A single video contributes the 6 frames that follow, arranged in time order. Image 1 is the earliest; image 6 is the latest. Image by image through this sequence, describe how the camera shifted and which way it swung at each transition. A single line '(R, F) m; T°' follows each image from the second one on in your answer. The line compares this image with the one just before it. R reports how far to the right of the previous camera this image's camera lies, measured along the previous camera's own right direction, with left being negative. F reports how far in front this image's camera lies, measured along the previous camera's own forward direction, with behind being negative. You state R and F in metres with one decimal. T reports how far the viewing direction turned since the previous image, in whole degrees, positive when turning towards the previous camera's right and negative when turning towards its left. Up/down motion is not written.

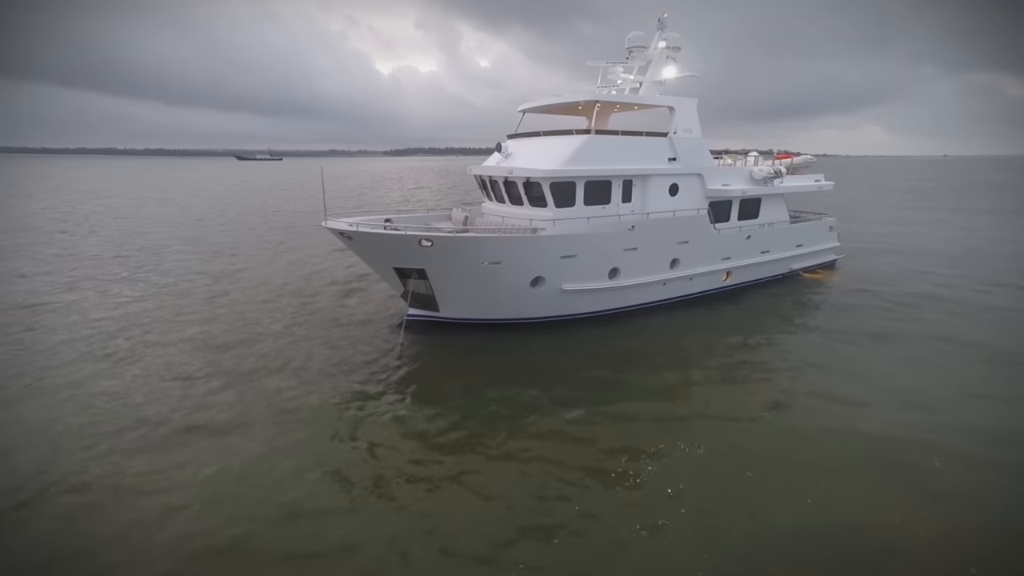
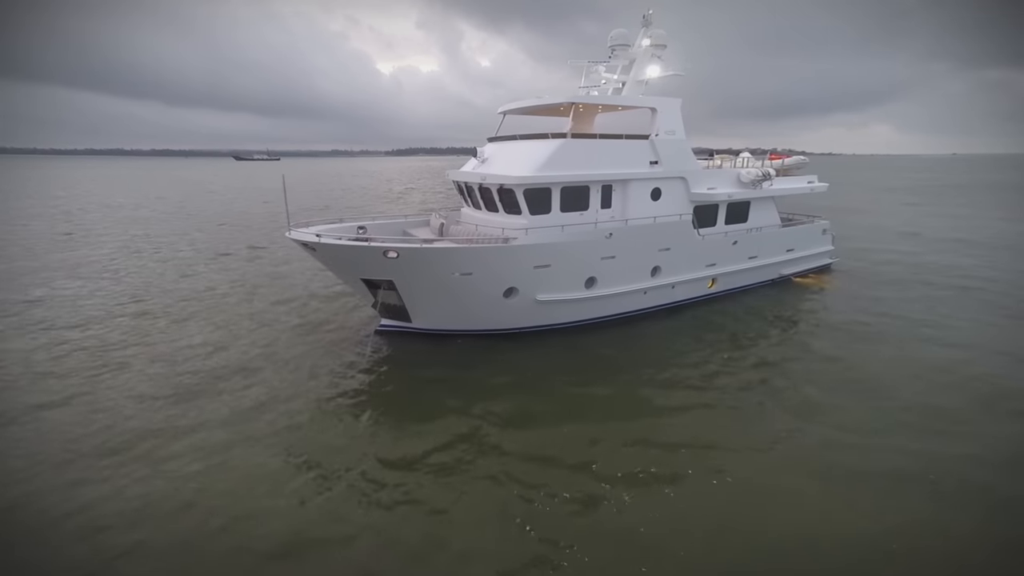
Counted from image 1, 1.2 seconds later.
(+0.6, +0.3) m; -1°
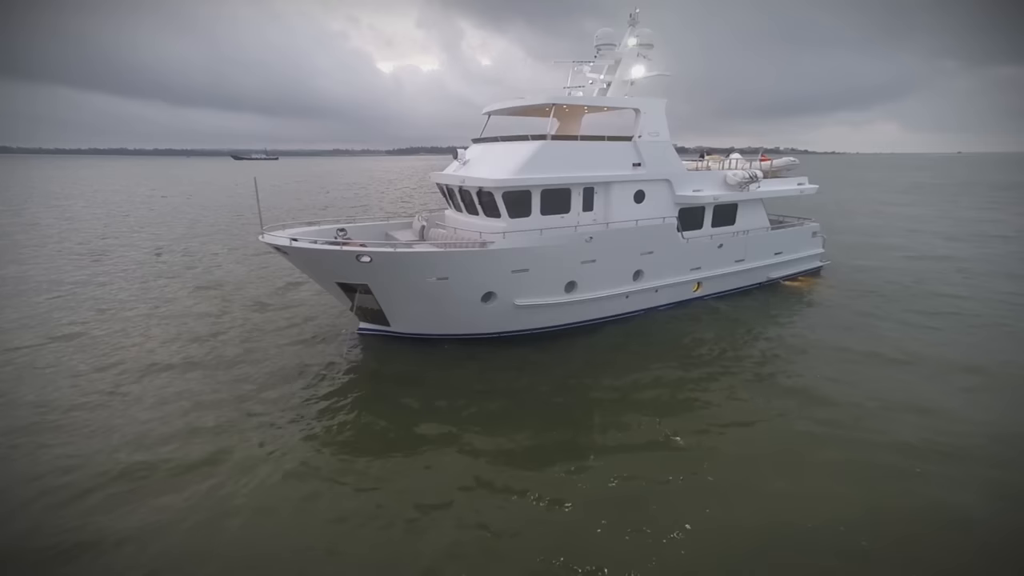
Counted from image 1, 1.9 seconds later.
(+0.5, +0.1) m; 0°
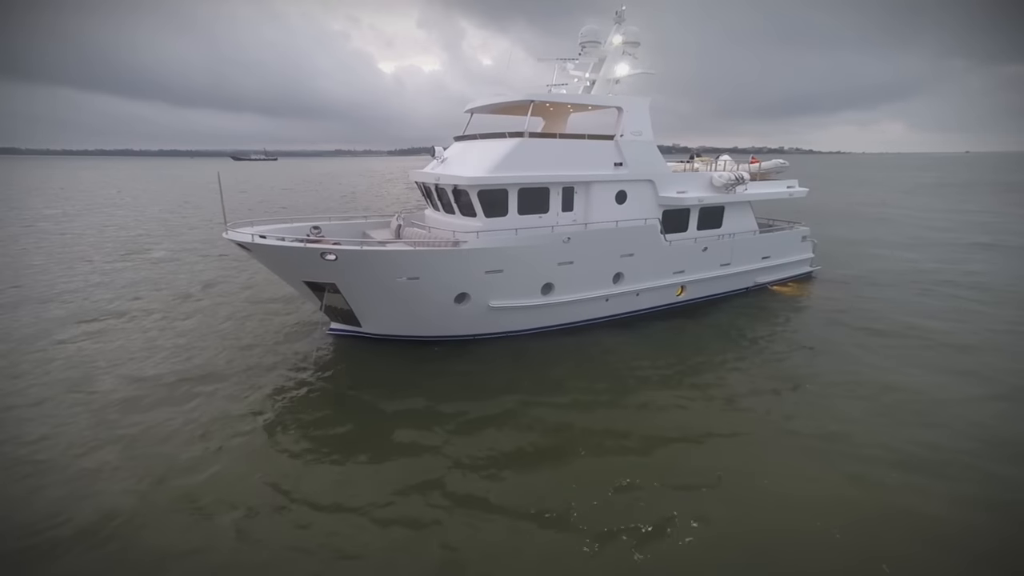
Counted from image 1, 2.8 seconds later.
(+0.6, +0.2) m; -1°
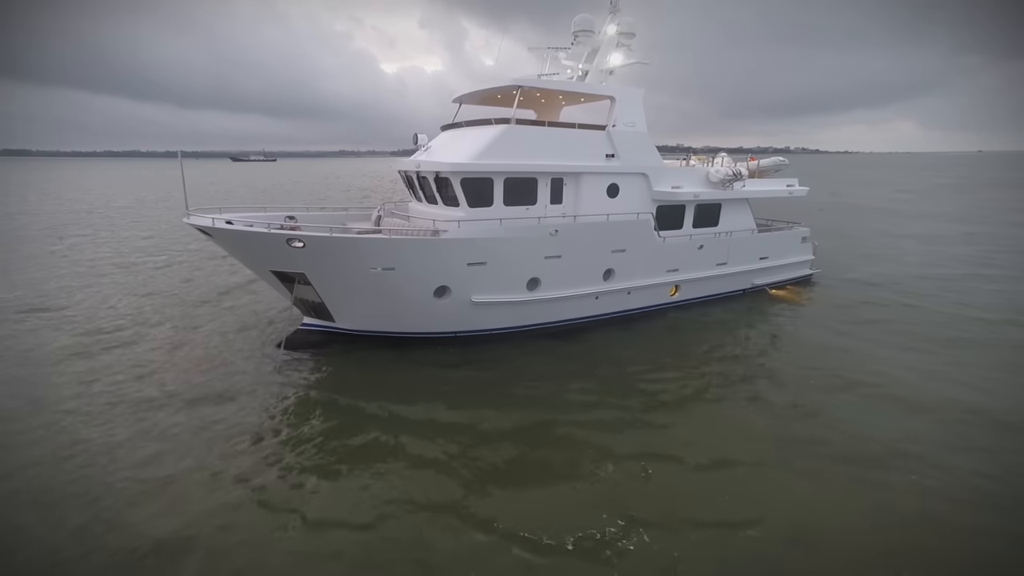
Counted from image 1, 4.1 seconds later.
(+0.4, +0.4) m; -1°
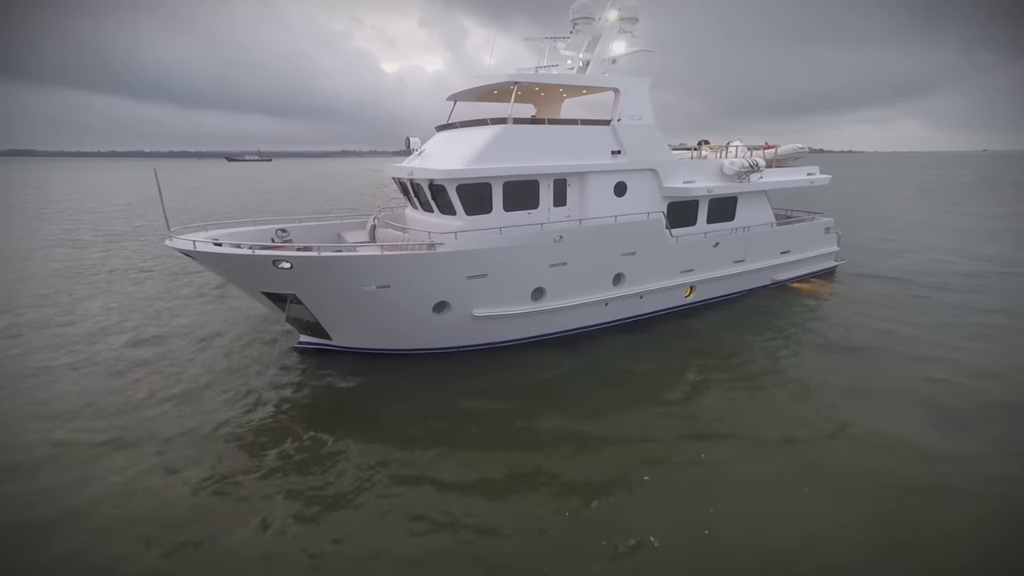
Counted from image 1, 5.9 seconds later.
(0.0, +0.6) m; 0°
